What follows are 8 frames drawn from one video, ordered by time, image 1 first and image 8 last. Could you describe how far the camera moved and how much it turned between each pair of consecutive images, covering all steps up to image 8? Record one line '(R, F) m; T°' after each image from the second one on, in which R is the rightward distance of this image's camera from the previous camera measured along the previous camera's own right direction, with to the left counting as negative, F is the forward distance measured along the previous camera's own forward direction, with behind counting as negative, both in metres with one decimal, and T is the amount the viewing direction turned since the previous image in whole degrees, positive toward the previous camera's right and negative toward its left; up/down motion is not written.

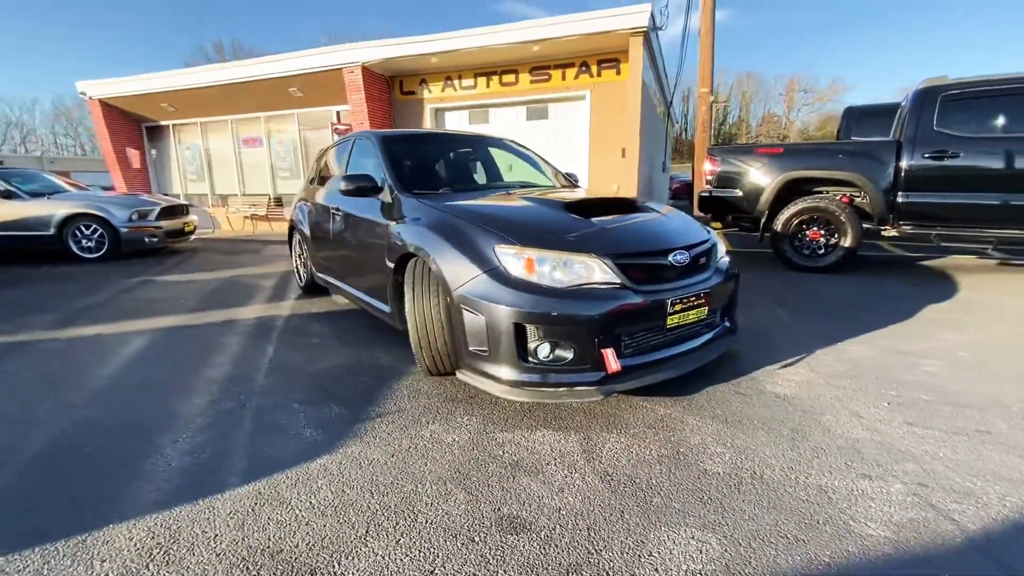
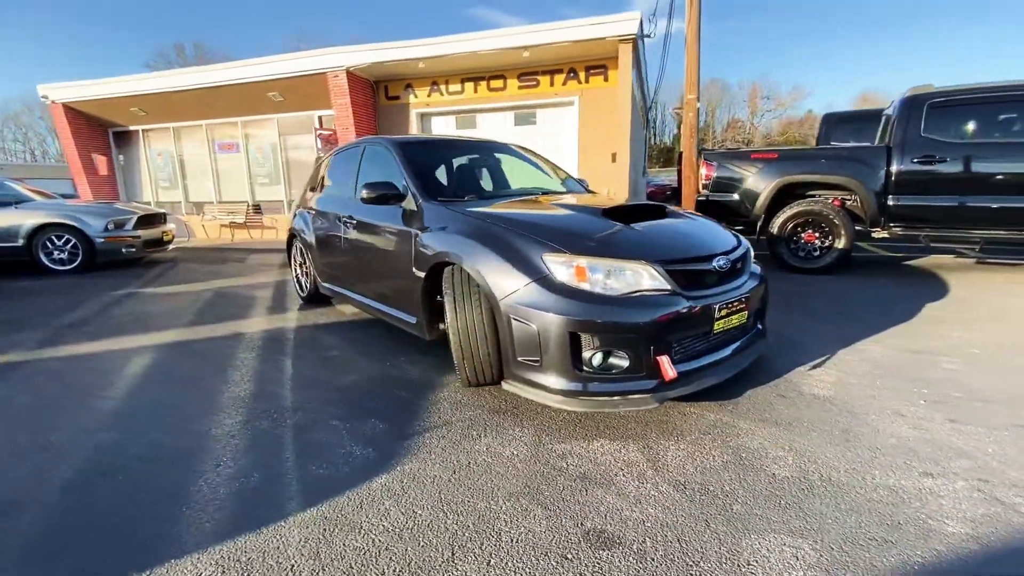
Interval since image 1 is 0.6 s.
(-0.4, +0.1) m; +3°
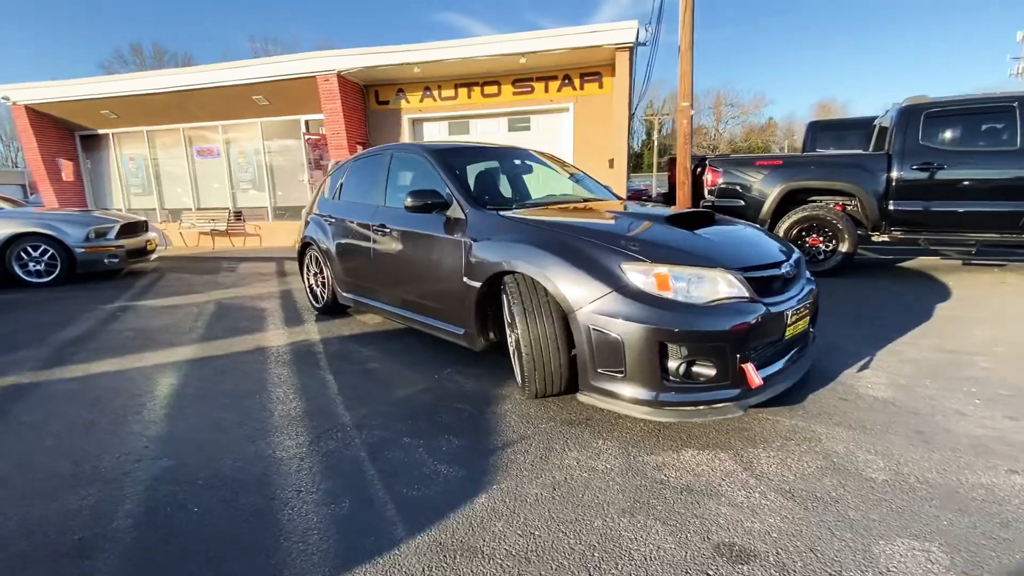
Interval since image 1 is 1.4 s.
(-0.6, +0.1) m; +3°
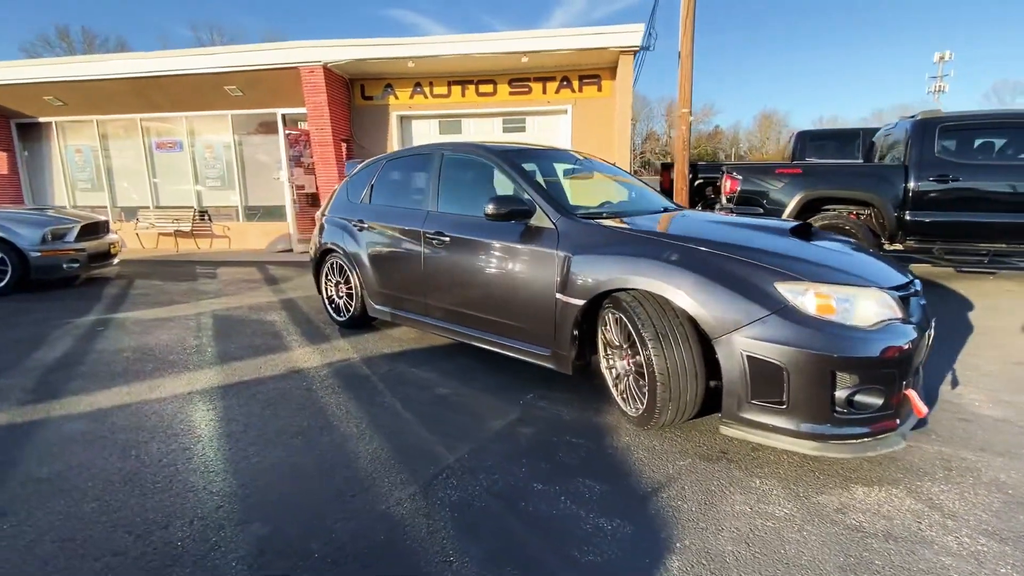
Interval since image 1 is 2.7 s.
(-0.9, +0.4) m; +5°
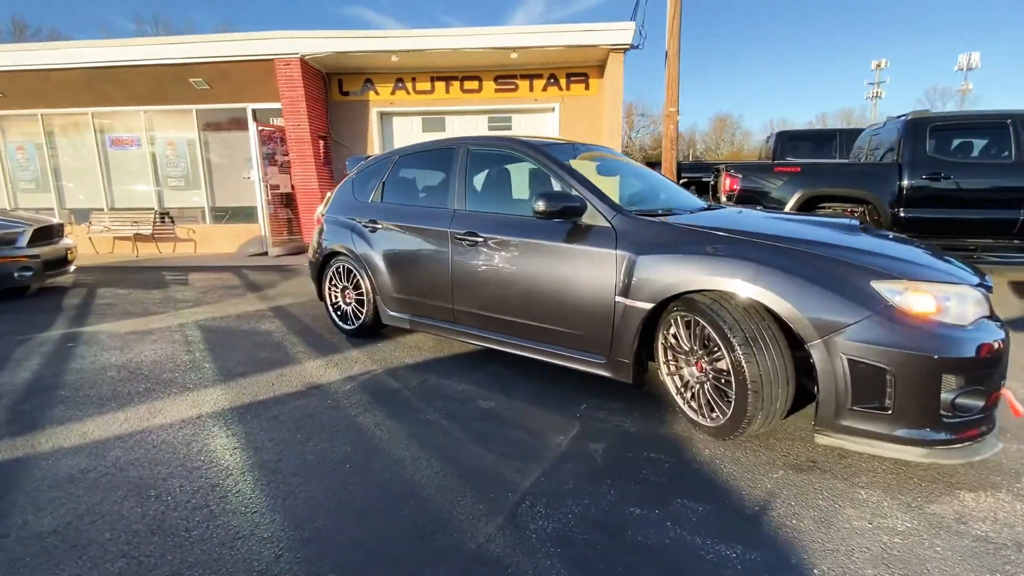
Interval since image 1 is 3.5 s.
(-0.6, +0.3) m; +4°
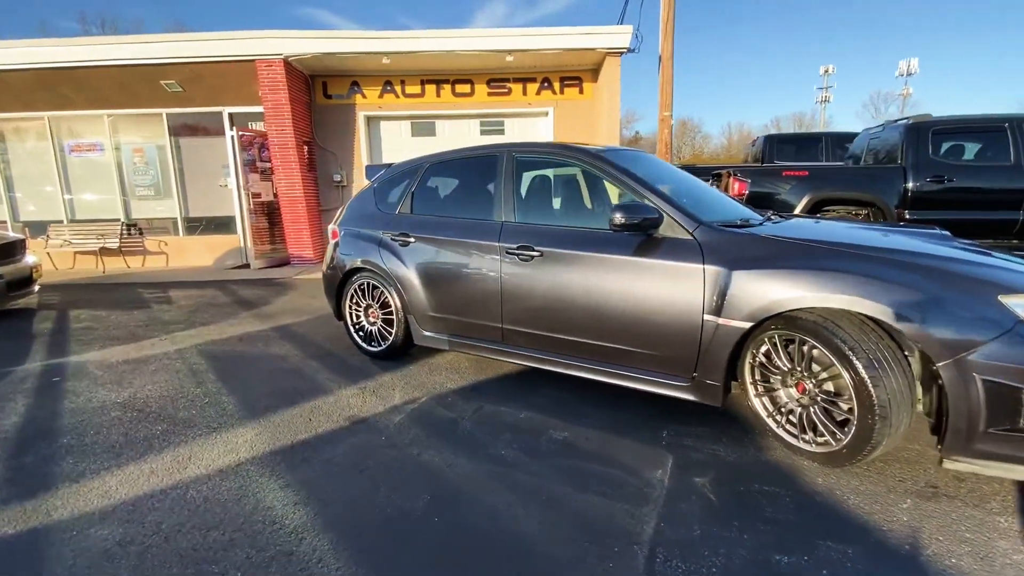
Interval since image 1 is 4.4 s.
(-0.6, +0.3) m; +4°
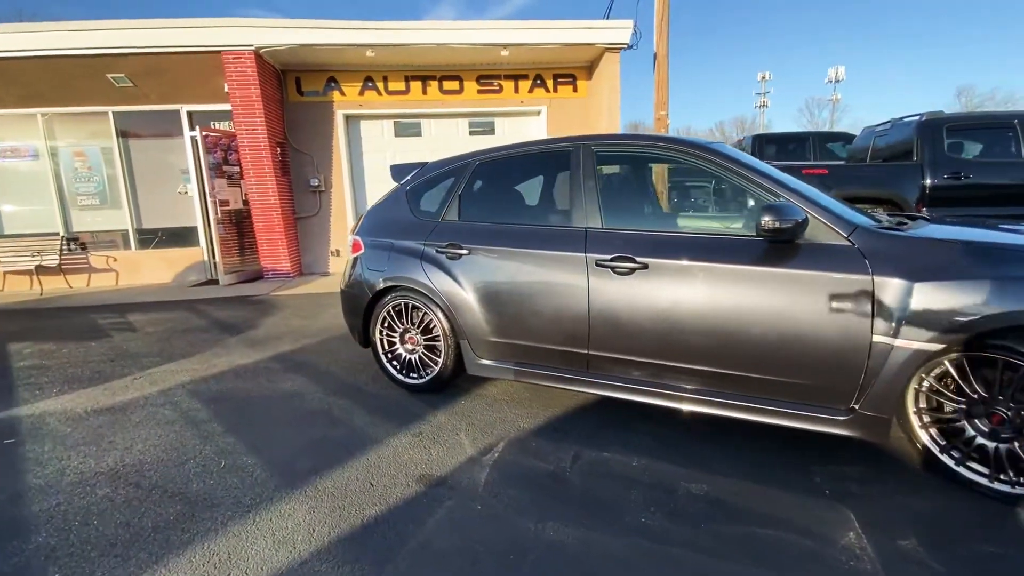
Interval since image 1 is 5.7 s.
(-0.8, +0.6) m; +5°
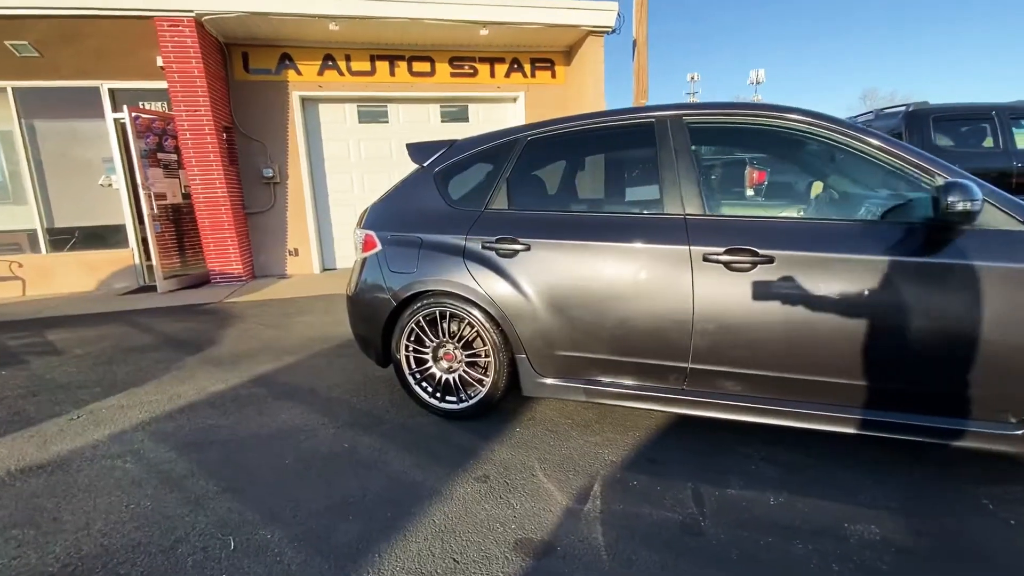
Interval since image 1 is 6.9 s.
(-0.7, +0.6) m; +7°
